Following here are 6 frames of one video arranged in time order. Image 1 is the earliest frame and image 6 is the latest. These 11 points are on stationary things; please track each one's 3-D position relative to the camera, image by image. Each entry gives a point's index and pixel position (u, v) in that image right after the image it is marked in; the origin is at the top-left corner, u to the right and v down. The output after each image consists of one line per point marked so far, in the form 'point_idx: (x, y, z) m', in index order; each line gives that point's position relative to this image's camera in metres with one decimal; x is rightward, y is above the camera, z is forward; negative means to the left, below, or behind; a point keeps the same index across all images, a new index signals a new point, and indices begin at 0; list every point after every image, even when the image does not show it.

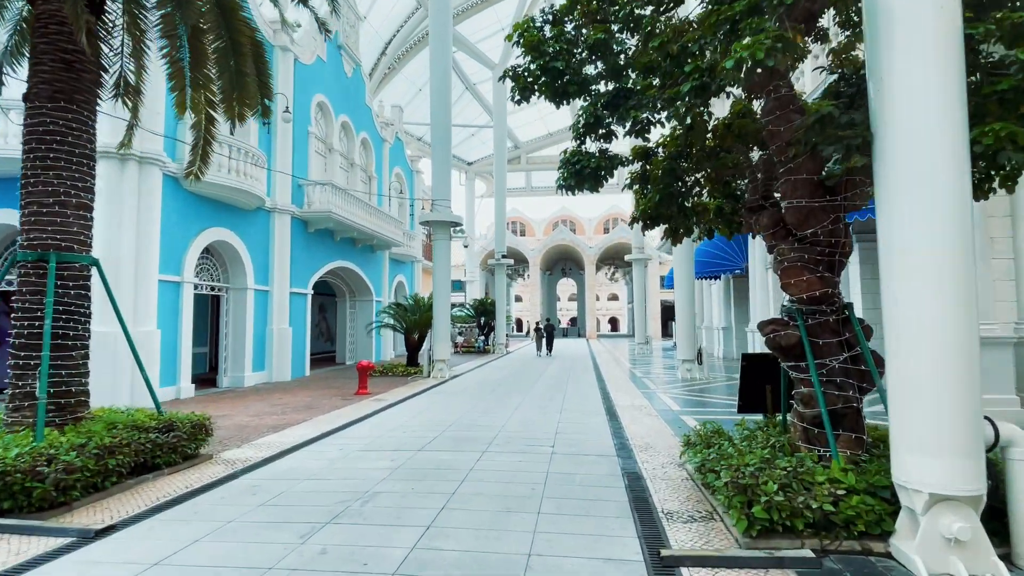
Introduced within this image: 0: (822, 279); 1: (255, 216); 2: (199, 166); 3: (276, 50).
0: (+2.6, +0.1, +4.6) m
1: (-6.6, +1.9, +14.4) m
2: (-4.3, +1.7, +7.5) m
3: (-6.5, +6.5, +15.3) m
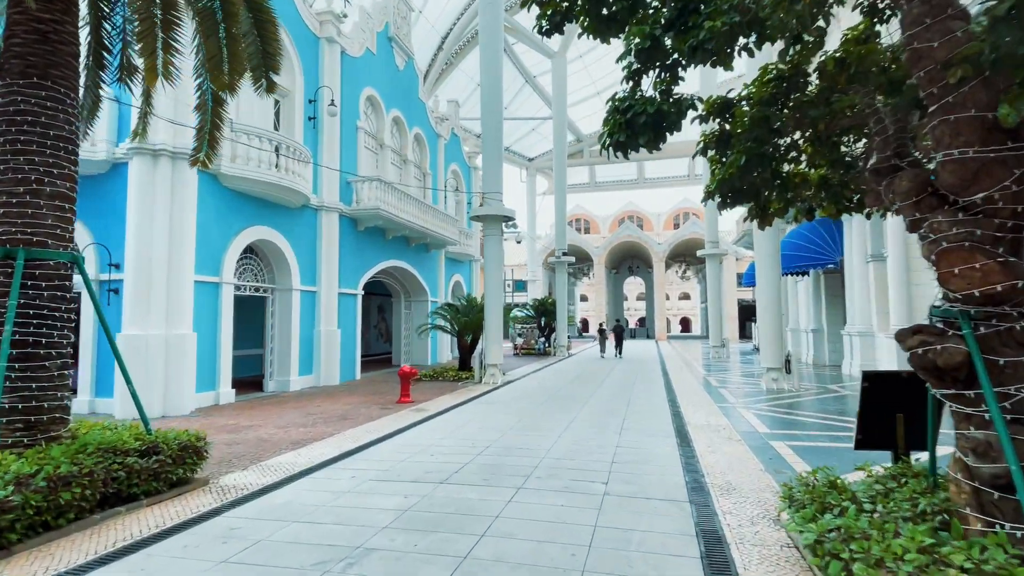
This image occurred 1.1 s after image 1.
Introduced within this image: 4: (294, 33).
0: (+2.7, +0.1, +3.0) m
1: (-5.2, +1.8, +13.9) m
2: (-3.7, +1.6, +6.7) m
3: (-5.1, +6.5, +14.8) m
4: (-5.3, +6.2, +13.6) m
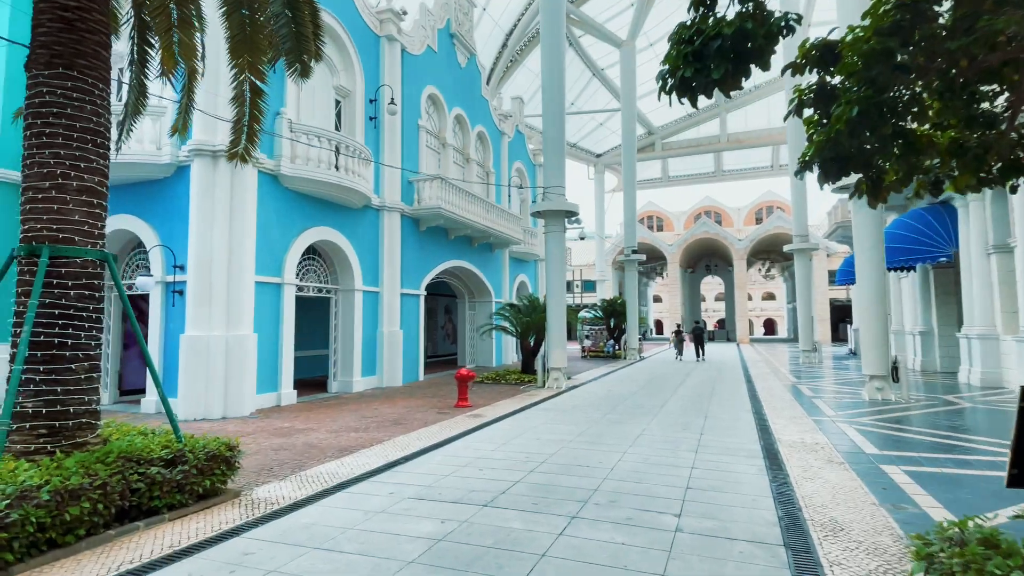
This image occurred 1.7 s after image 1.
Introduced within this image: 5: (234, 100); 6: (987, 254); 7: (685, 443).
0: (+2.8, +0.2, +1.9) m
1: (-3.7, +1.8, +13.7) m
2: (-3.1, +1.7, +6.5) m
3: (-3.4, +6.5, +14.6) m
4: (-3.9, +6.2, +13.5) m
5: (-3.2, +2.1, +6.3) m
6: (+10.9, +0.8, +12.7) m
7: (+2.3, -2.1, +7.4) m
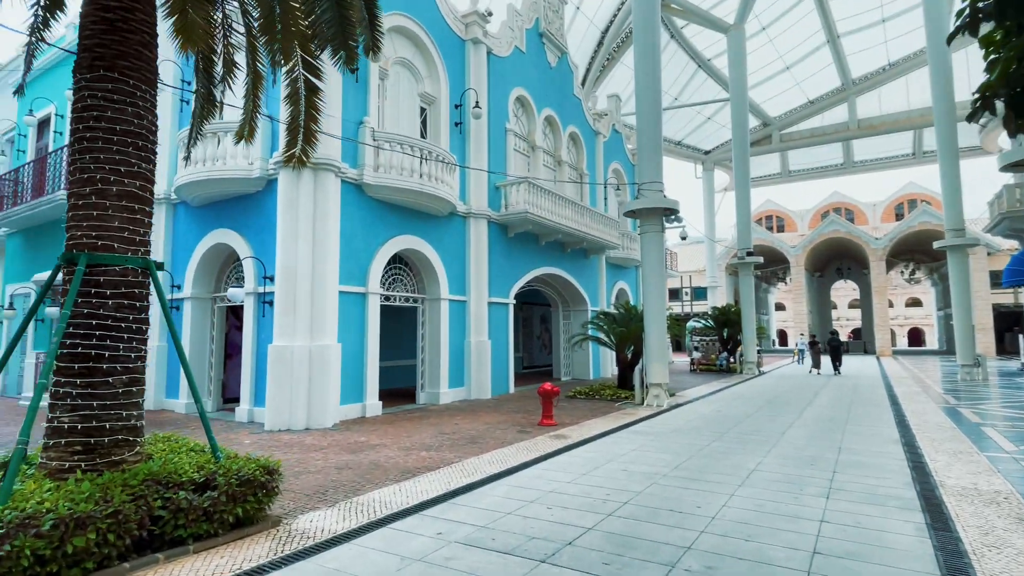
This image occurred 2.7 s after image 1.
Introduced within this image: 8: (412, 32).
0: (+2.6, +0.3, +0.6) m
1: (-1.5, +1.6, +13.4) m
2: (-2.3, +1.6, +6.2) m
3: (-1.1, +6.3, +14.3) m
4: (-1.8, +6.0, +13.3) m
5: (-2.4, +2.0, +6.0) m
6: (+12.7, +0.8, +9.6) m
7: (+3.2, -2.1, +5.9) m
8: (-2.3, +5.8, +12.5) m
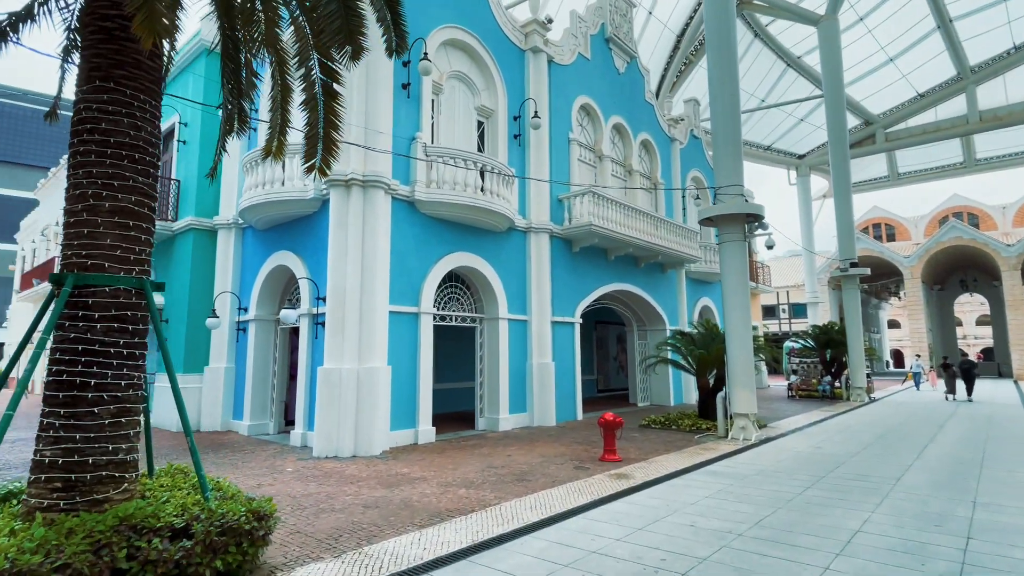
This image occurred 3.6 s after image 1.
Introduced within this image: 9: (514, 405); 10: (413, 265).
0: (+2.1, +0.3, -0.6) m
1: (0.0, +1.2, +12.7) m
2: (-2.0, +1.4, +5.7) m
3: (+0.4, +5.8, +13.8) m
4: (-0.4, +5.5, +12.8) m
5: (-2.1, +1.8, +5.6) m
6: (+13.4, +0.7, +6.9) m
7: (+3.5, -2.2, +4.6) m
8: (-1.0, +5.3, +12.1) m
9: (0.0, -2.6, +12.4) m
10: (-1.9, +0.4, +10.7) m
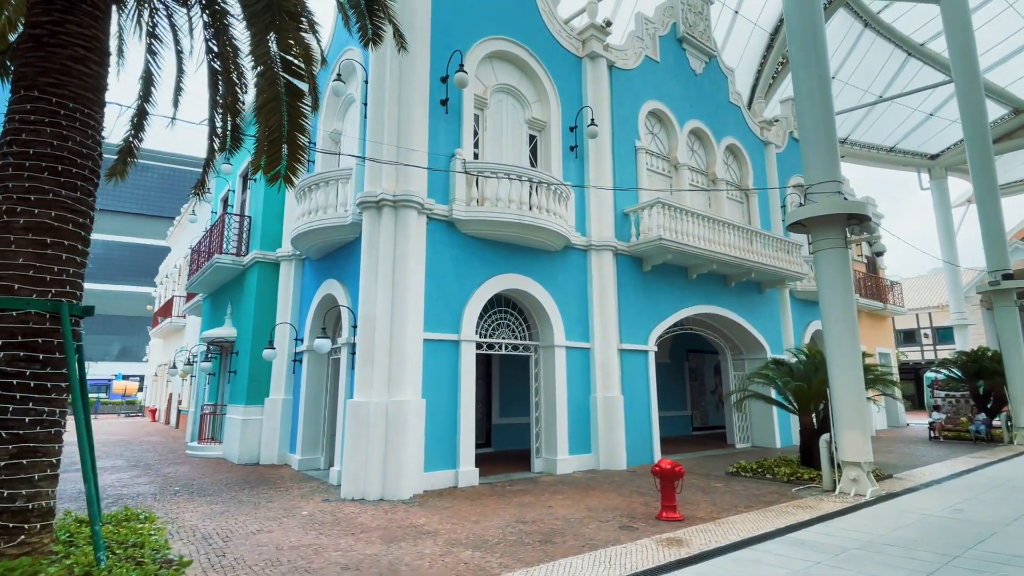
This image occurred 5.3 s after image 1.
0: (+0.8, +0.6, -1.9) m
1: (+1.2, +0.6, +11.6) m
2: (-2.0, +1.1, +5.1) m
3: (+1.7, +5.2, +12.8) m
4: (+0.7, +5.0, +12.0) m
5: (-2.2, +1.6, +5.0) m
6: (+13.3, +0.9, +3.3) m
7: (+3.2, -2.2, +2.7) m
8: (0.0, +4.8, +11.4) m
9: (+1.3, -3.1, +11.1) m
10: (-1.1, 0.0, +9.9) m
